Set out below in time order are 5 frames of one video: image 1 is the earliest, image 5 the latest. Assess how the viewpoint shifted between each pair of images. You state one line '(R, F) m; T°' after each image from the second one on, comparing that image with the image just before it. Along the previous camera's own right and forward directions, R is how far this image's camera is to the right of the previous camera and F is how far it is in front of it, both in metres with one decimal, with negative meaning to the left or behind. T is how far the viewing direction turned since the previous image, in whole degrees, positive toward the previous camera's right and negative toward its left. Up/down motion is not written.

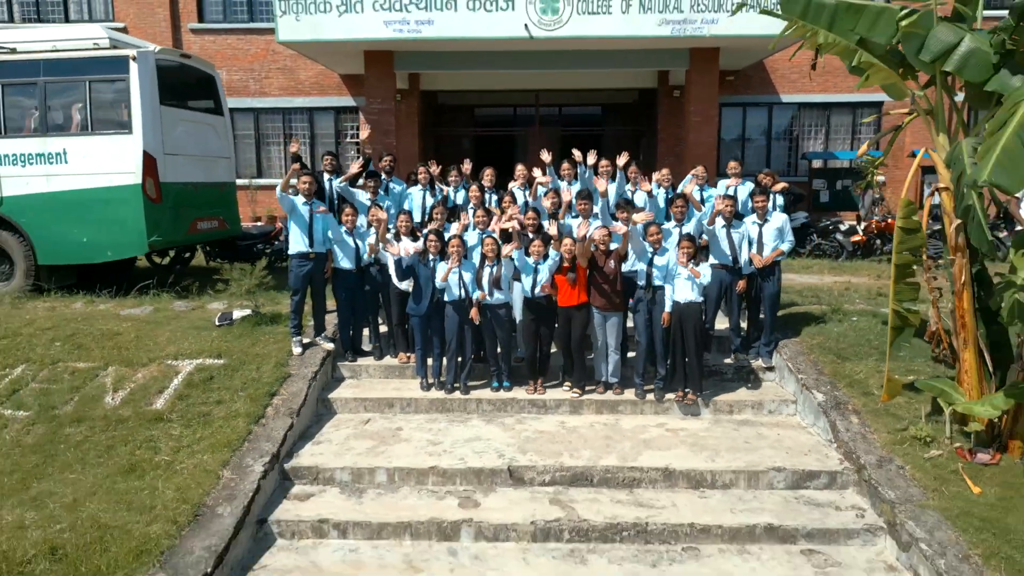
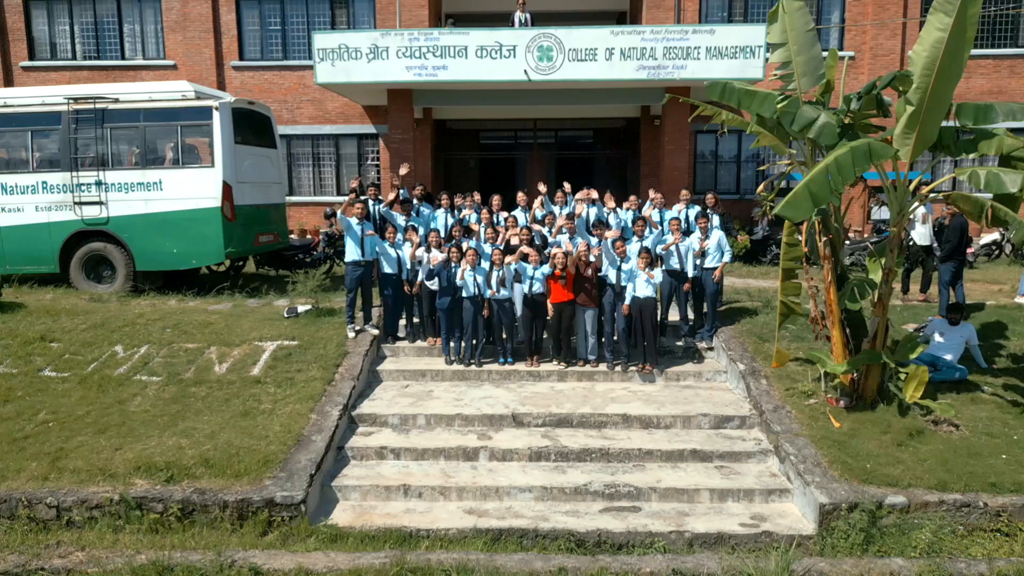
(0.0, -2.0) m; 0°
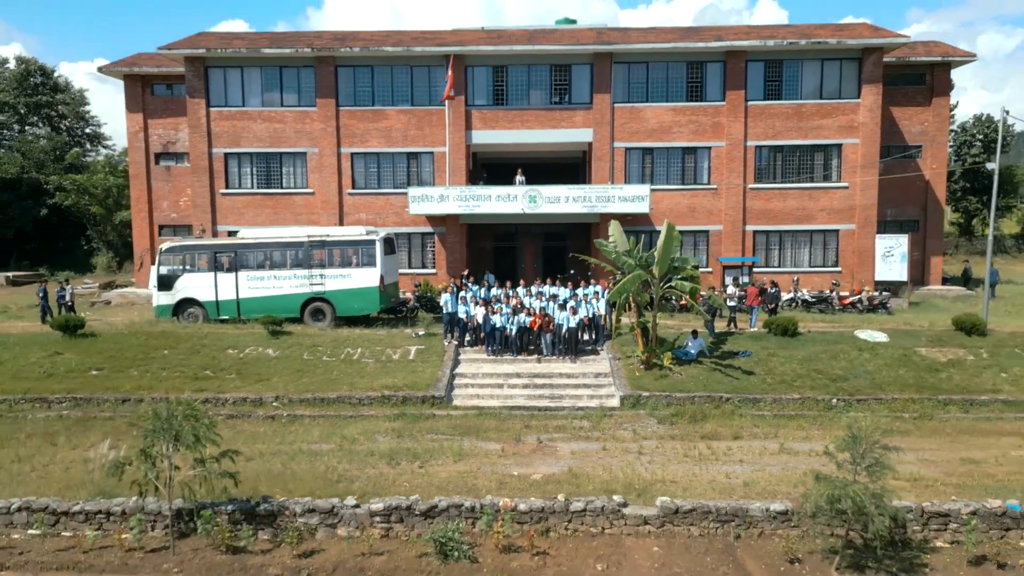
(-0.1, -10.9) m; 0°
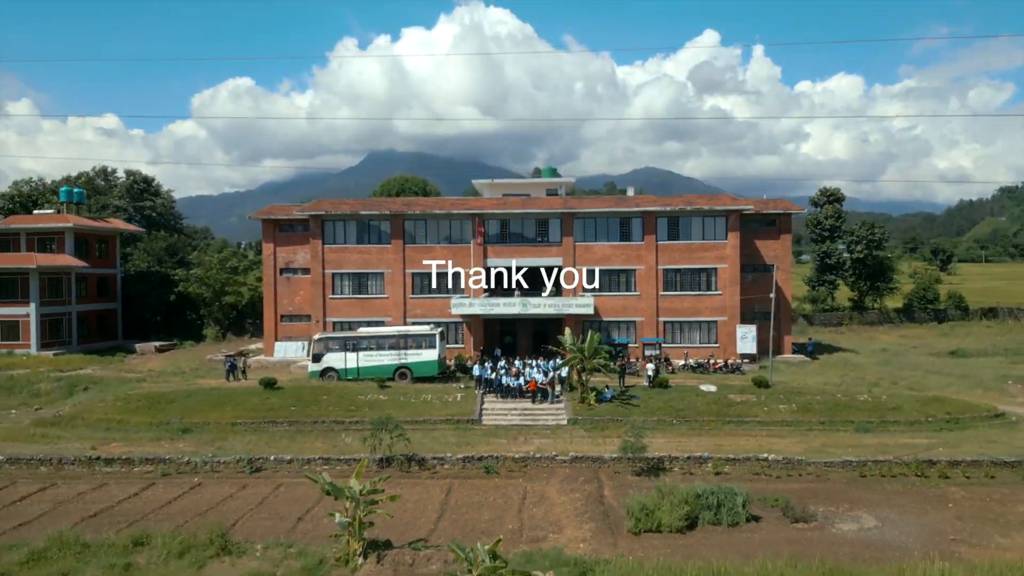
(0.0, -16.3) m; 0°
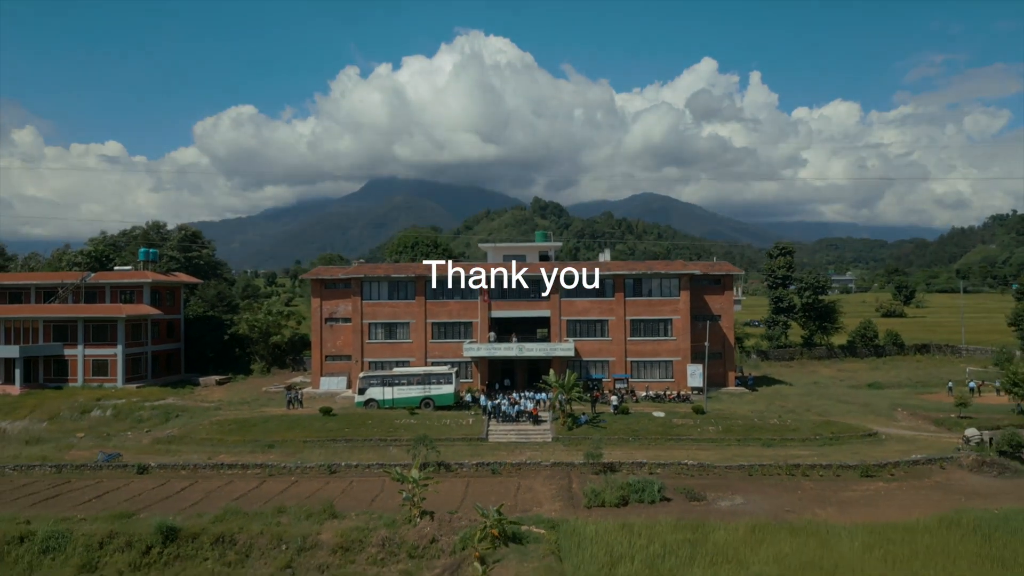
(+0.1, -11.7) m; 0°
